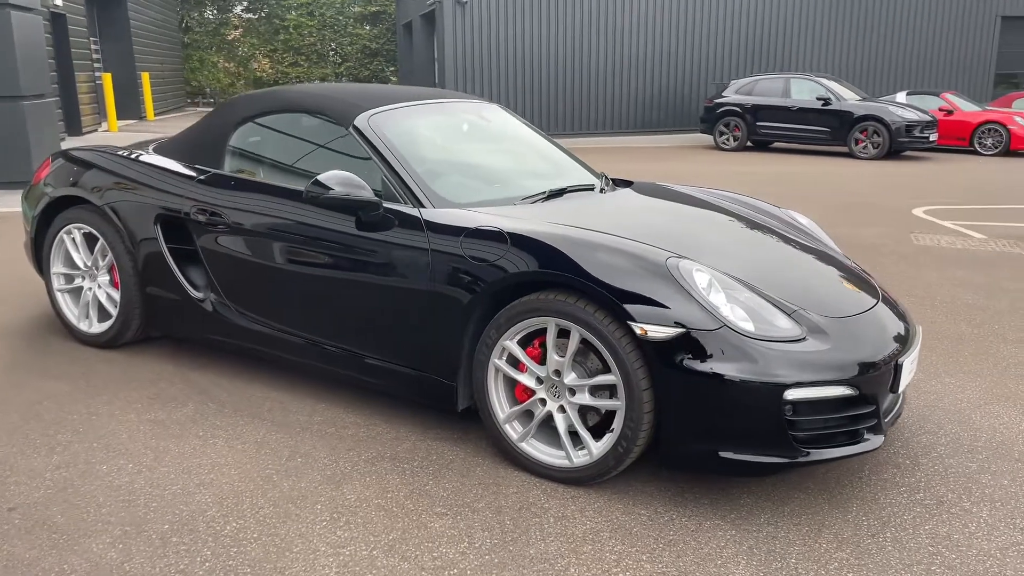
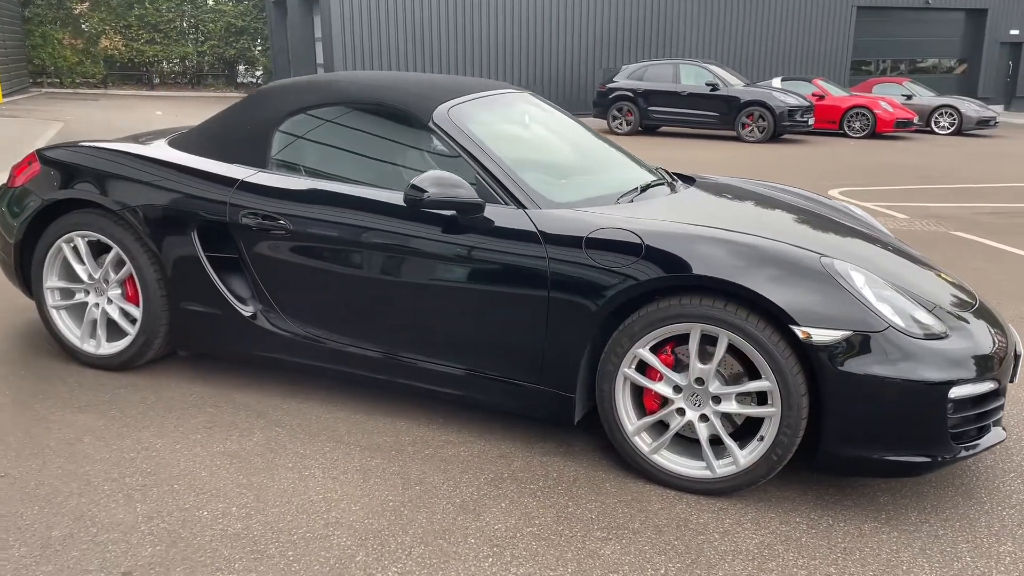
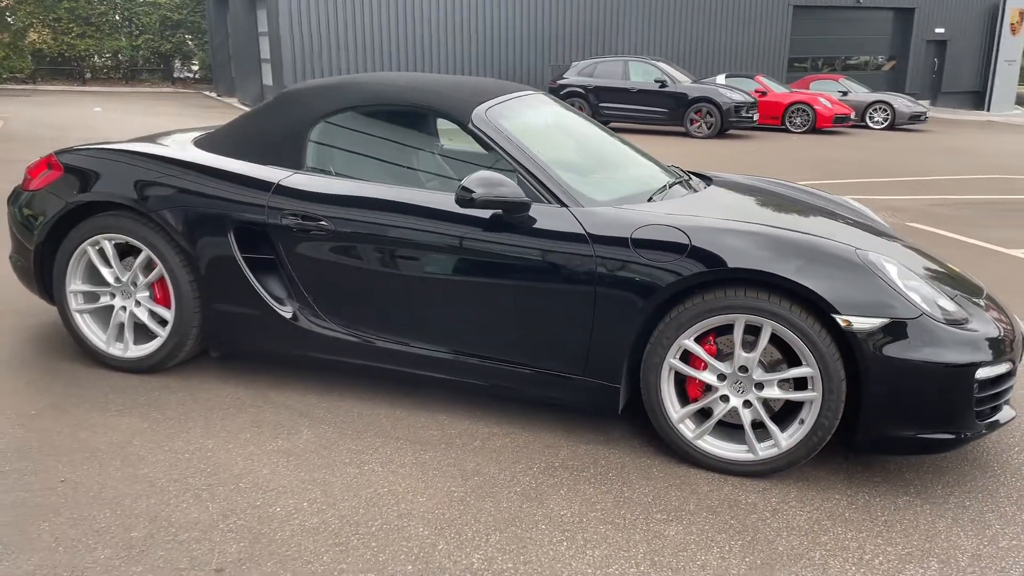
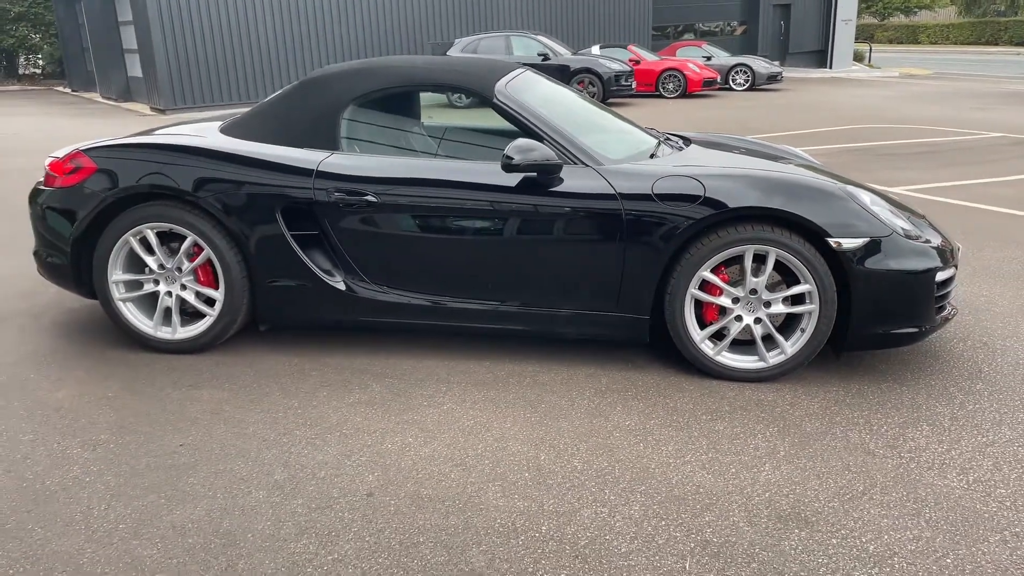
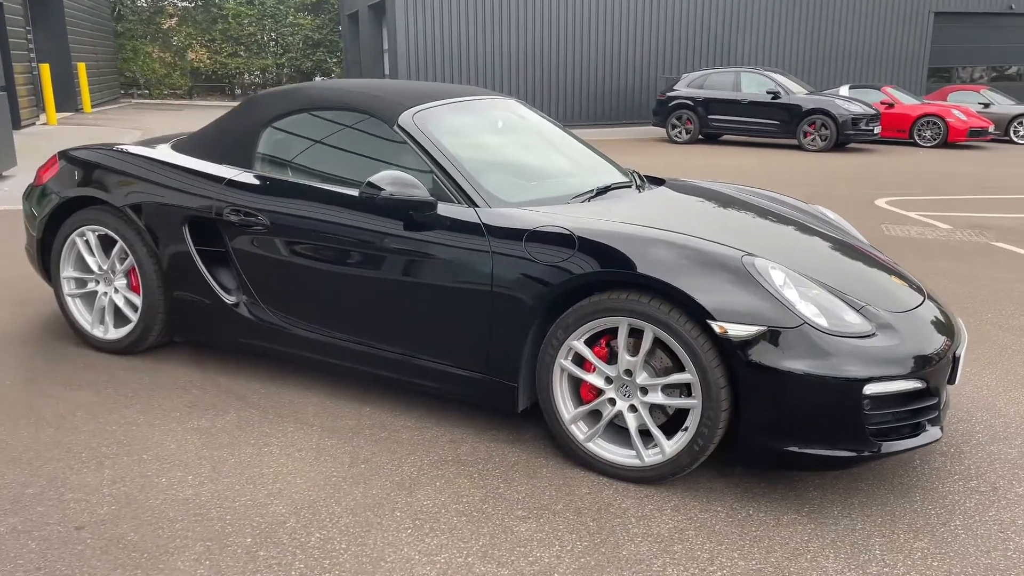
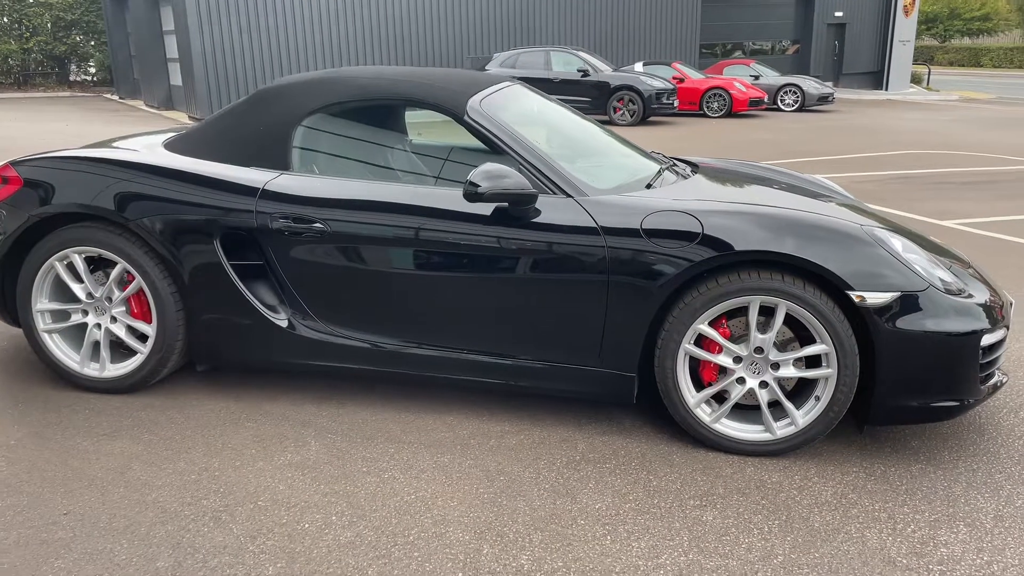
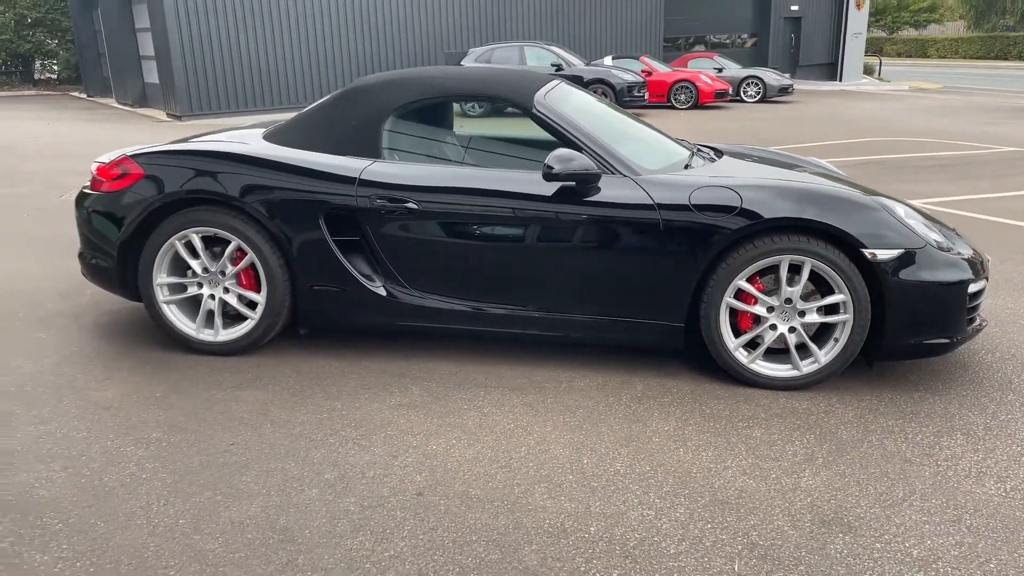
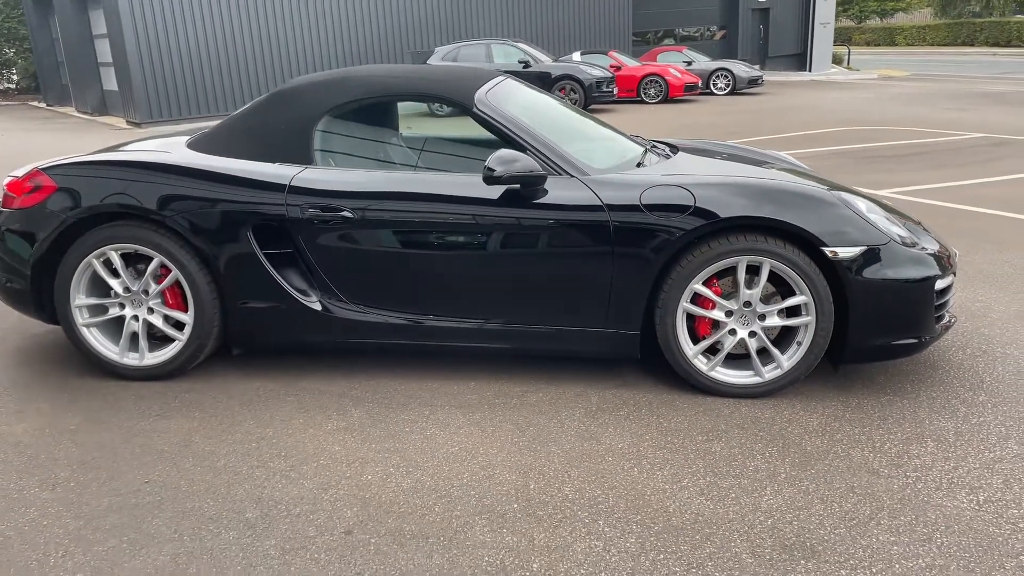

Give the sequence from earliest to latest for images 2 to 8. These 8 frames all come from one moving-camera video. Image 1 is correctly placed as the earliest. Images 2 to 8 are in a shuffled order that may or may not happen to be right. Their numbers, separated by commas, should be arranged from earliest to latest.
5, 2, 3, 6, 8, 4, 7
